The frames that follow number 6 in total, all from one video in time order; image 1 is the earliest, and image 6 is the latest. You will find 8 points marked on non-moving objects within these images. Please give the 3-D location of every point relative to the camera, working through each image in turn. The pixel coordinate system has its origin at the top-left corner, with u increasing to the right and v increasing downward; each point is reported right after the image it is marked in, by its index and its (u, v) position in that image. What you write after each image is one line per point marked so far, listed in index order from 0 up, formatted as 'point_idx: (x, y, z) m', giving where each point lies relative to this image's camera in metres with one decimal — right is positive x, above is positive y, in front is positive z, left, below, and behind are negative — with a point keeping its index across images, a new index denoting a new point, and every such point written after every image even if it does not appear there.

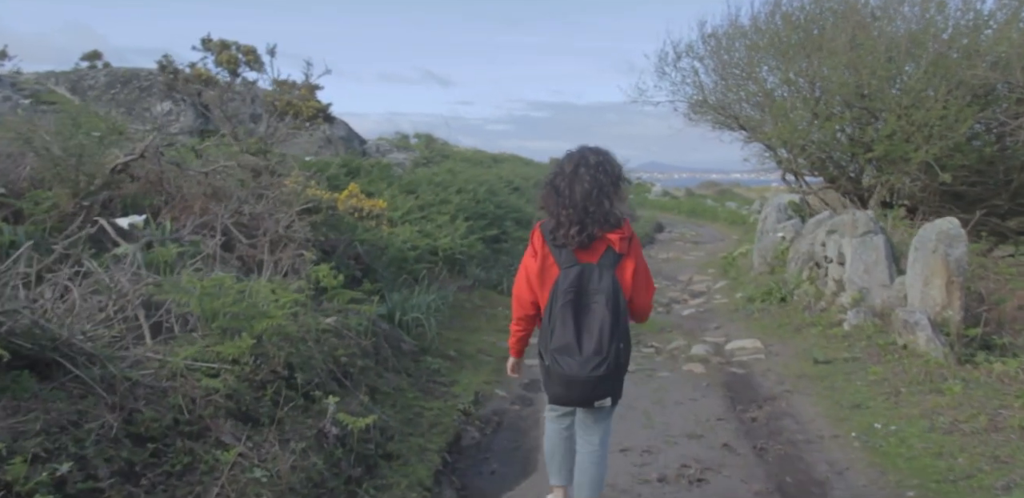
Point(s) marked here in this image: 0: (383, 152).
0: (-2.9, +2.2, +19.8) m
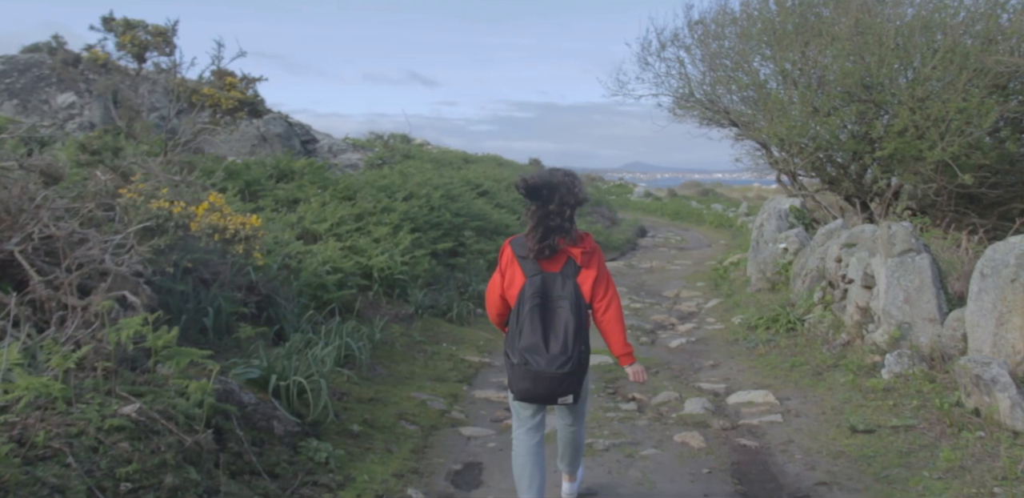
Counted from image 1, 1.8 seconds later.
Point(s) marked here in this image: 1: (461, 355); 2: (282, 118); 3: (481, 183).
0: (-3.6, +2.0, +17.9) m
1: (-0.4, -0.9, +7.5) m
2: (-3.9, +2.2, +14.5) m
3: (-0.7, +1.4, +18.6) m
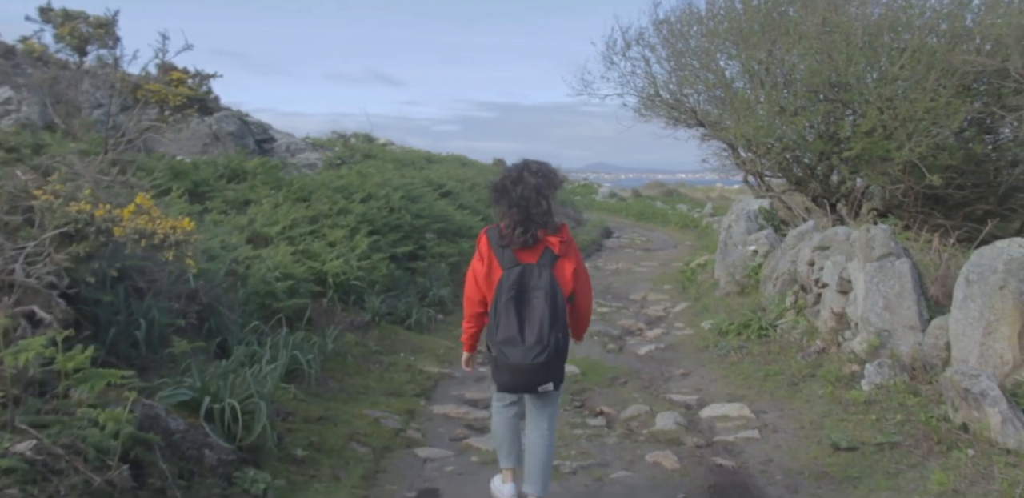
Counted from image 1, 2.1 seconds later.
0: (-4.4, +1.9, +17.3) m
1: (-0.8, -1.0, +7.1) m
2: (-4.5, +2.1, +14.0) m
3: (-1.4, +1.4, +18.1) m
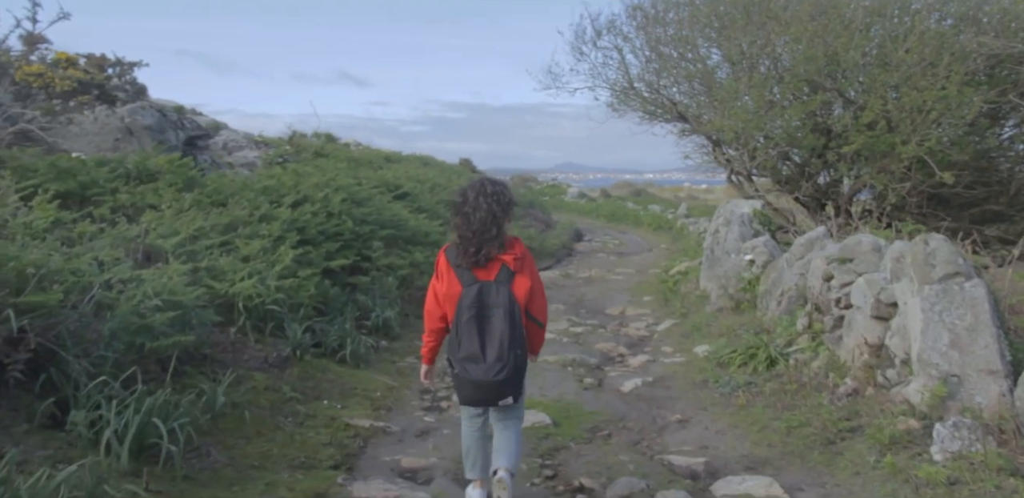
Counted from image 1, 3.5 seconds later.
0: (-5.0, +1.8, +15.6) m
1: (-1.1, -1.1, +5.5) m
2: (-5.0, +2.0, +12.3) m
3: (-2.1, +1.2, +16.6) m
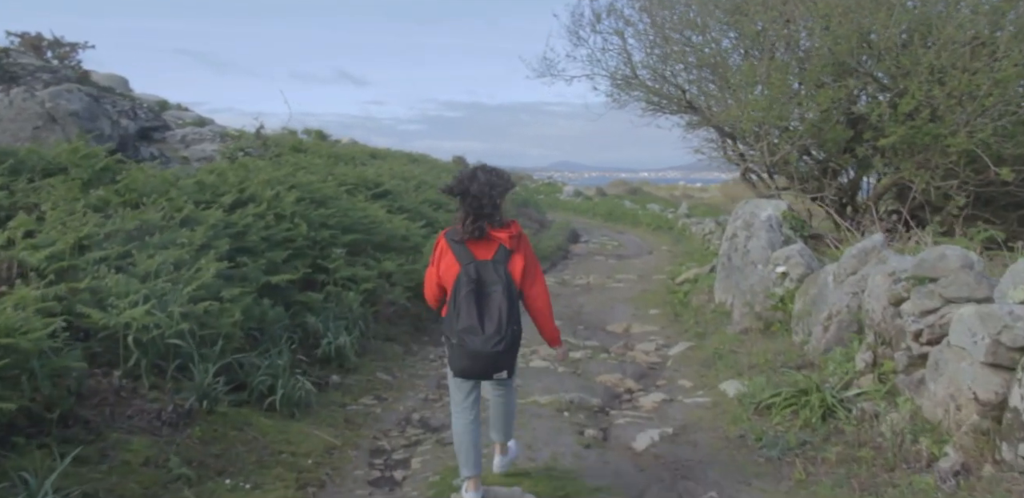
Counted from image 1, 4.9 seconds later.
0: (-5.2, +1.7, +14.0) m
1: (-1.2, -1.2, +4.0) m
2: (-5.2, +1.9, +10.6) m
3: (-2.3, +1.2, +14.9) m
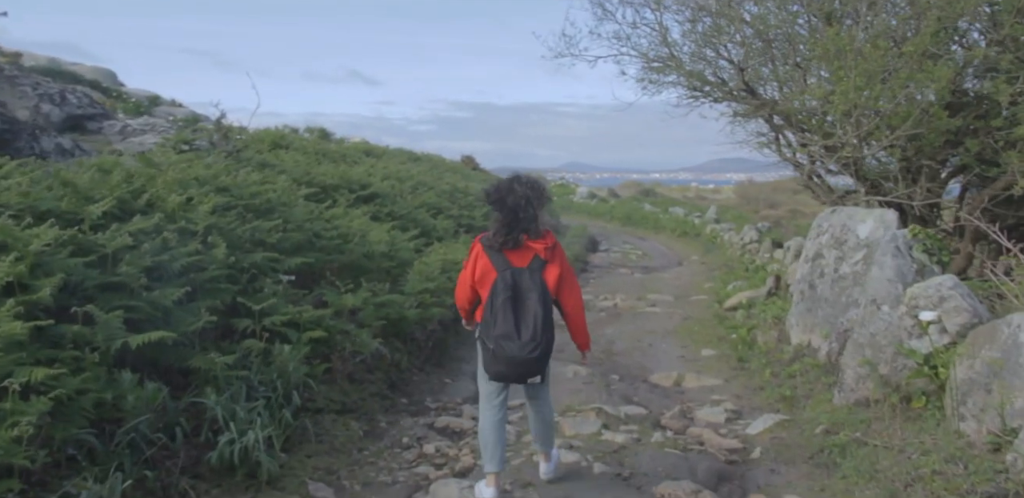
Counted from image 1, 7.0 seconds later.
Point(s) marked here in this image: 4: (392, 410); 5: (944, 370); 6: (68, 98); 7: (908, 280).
0: (-5.0, +1.5, +11.5) m
1: (-1.2, -1.4, +1.4) m
2: (-5.1, +1.7, +8.1) m
3: (-2.1, +1.0, +12.4) m
4: (-0.9, -1.1, +6.2) m
5: (+2.5, -0.7, +5.2) m
6: (-6.0, +2.0, +11.8) m
7: (+2.8, -0.2, +6.2) m
